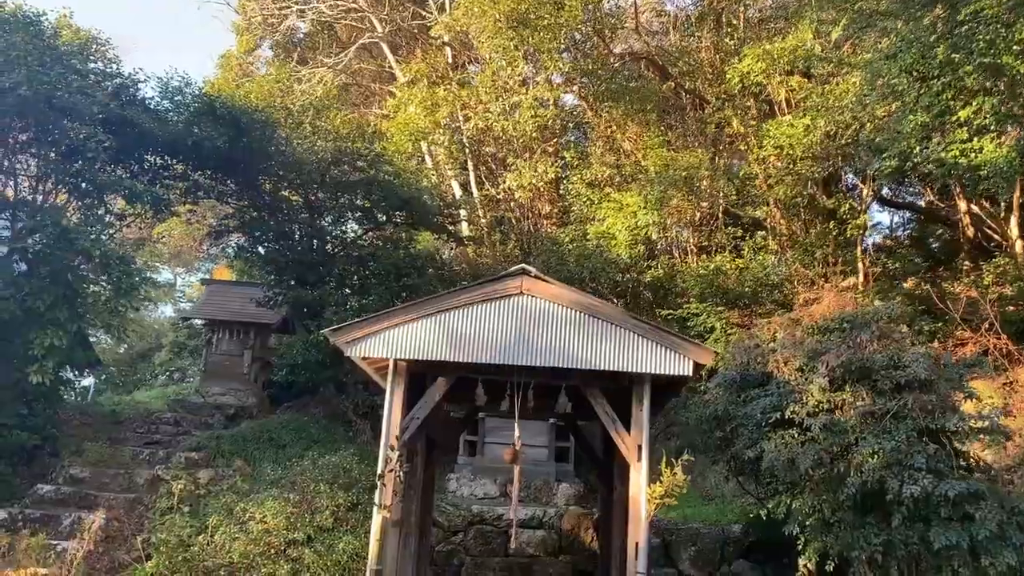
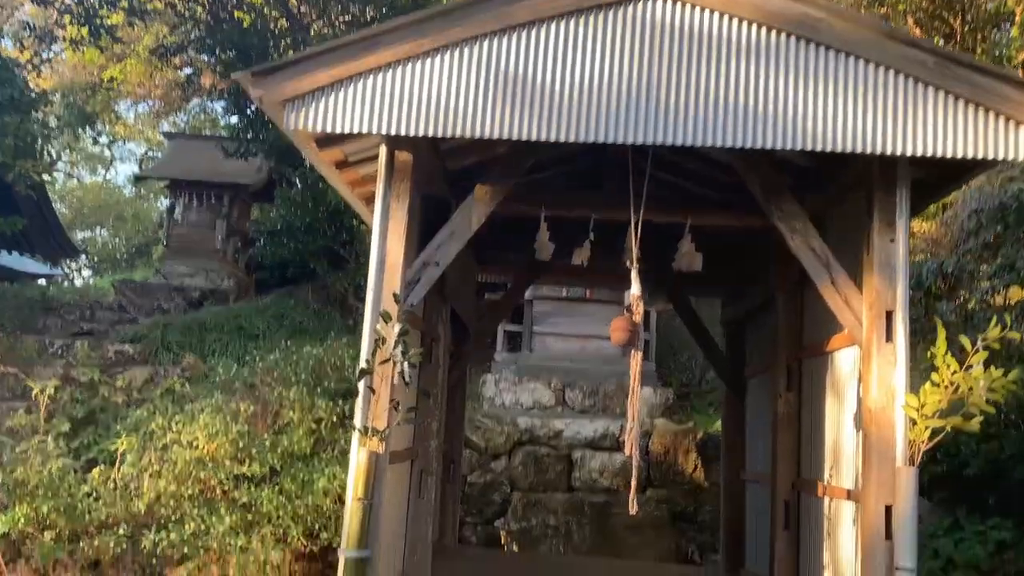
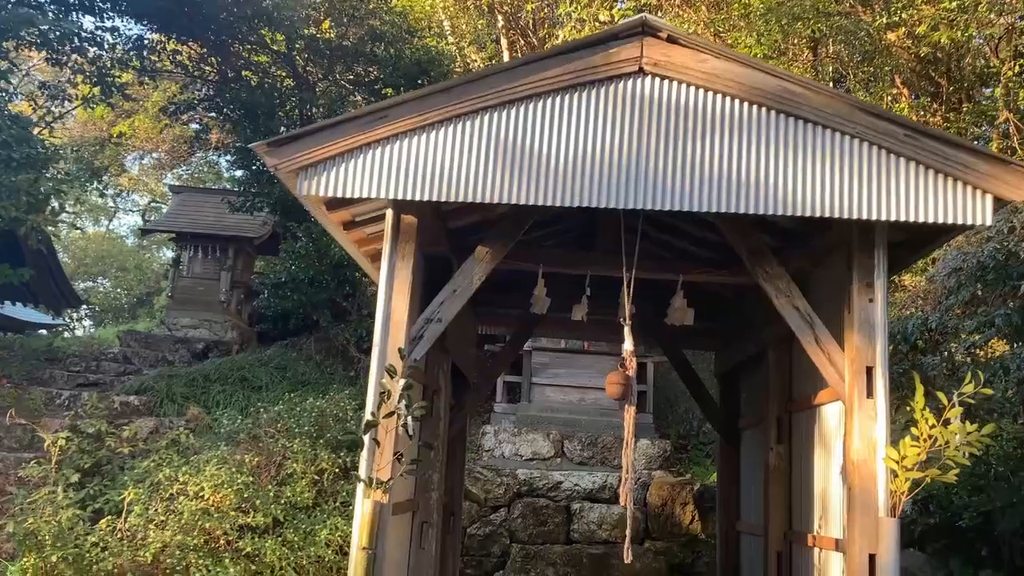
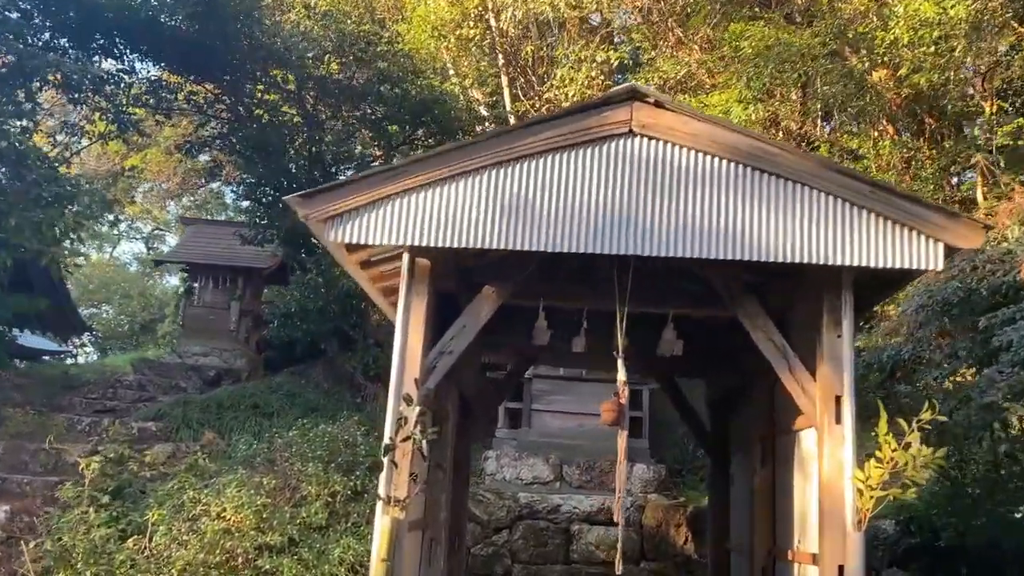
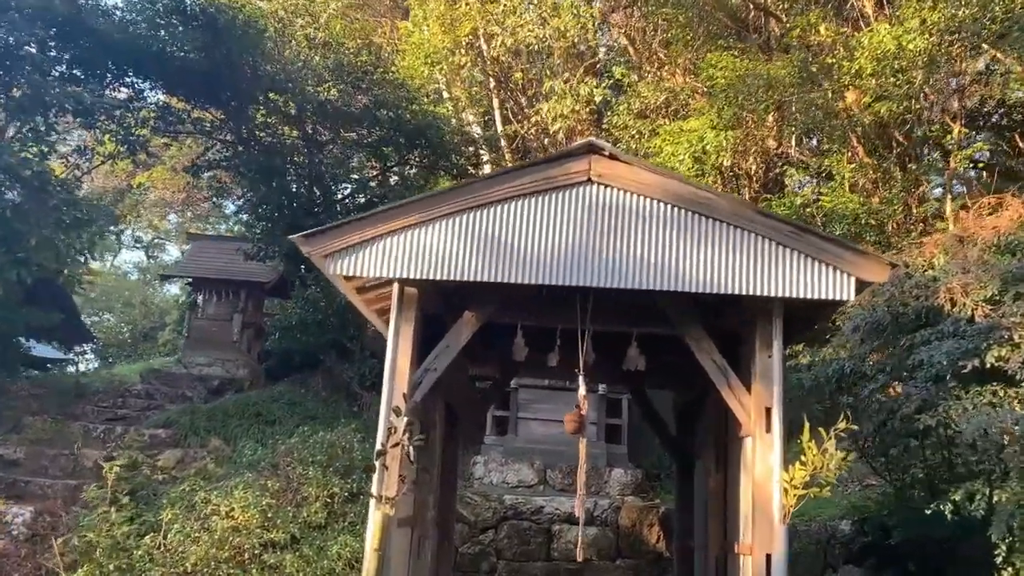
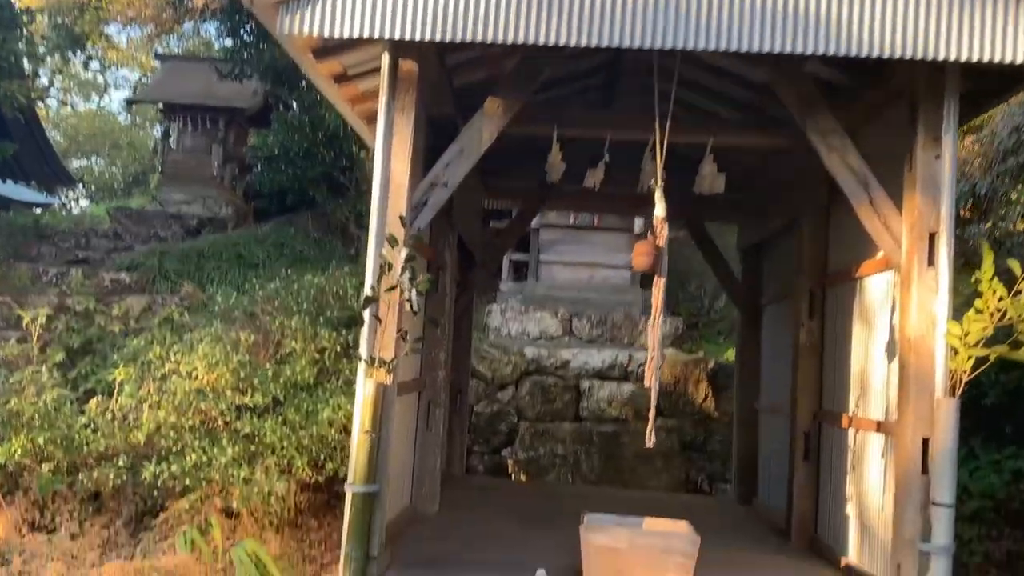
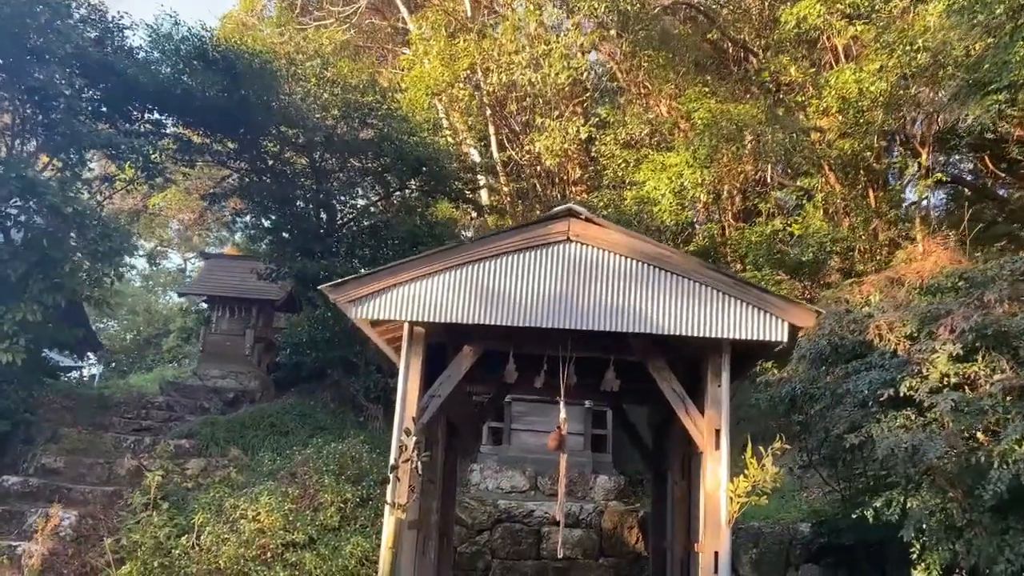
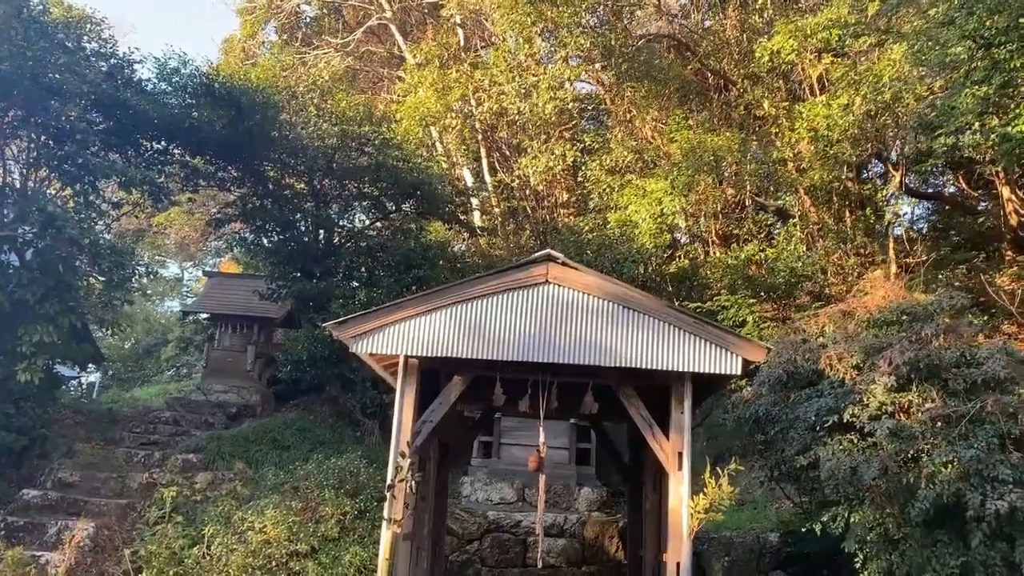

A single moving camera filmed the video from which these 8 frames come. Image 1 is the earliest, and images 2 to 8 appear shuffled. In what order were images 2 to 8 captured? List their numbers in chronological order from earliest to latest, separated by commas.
8, 7, 5, 4, 3, 2, 6
